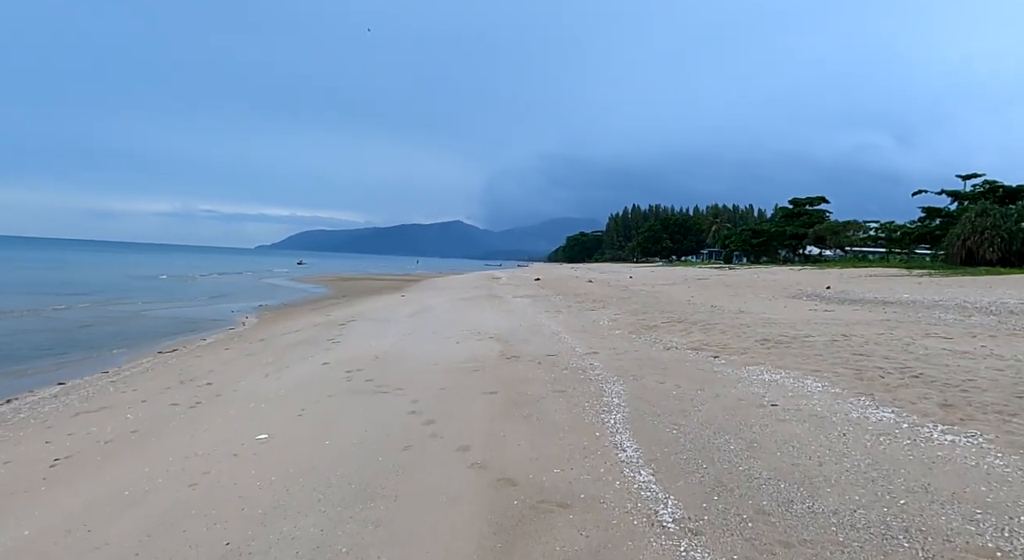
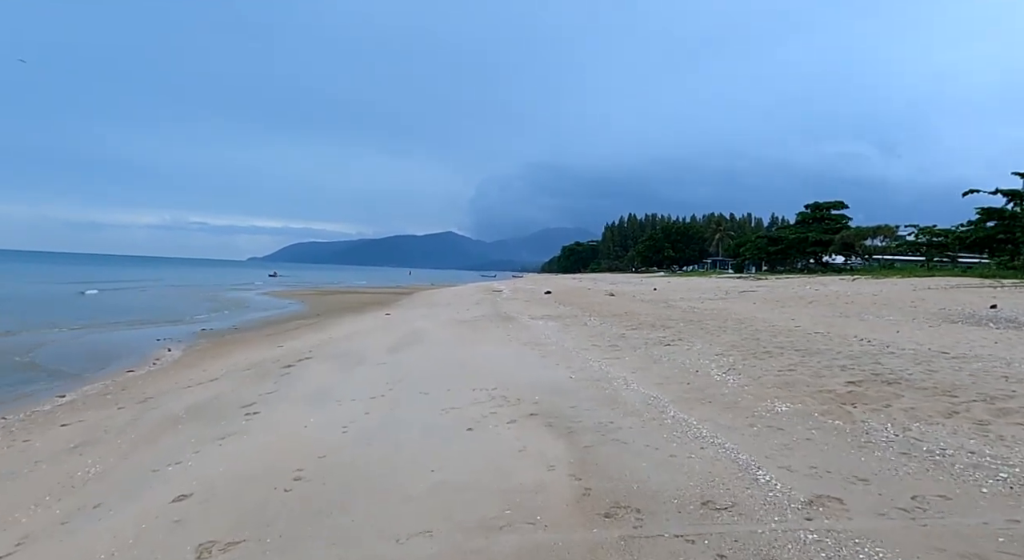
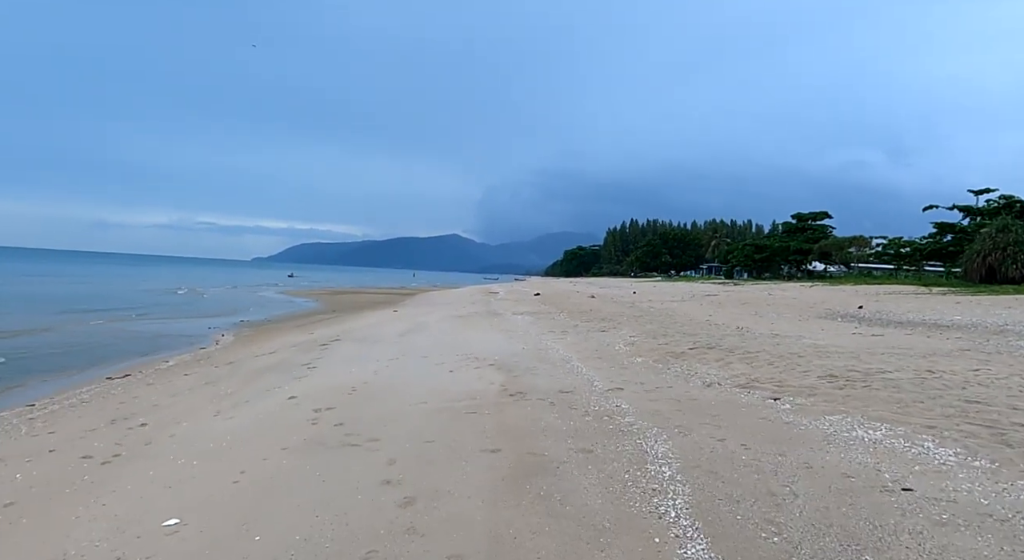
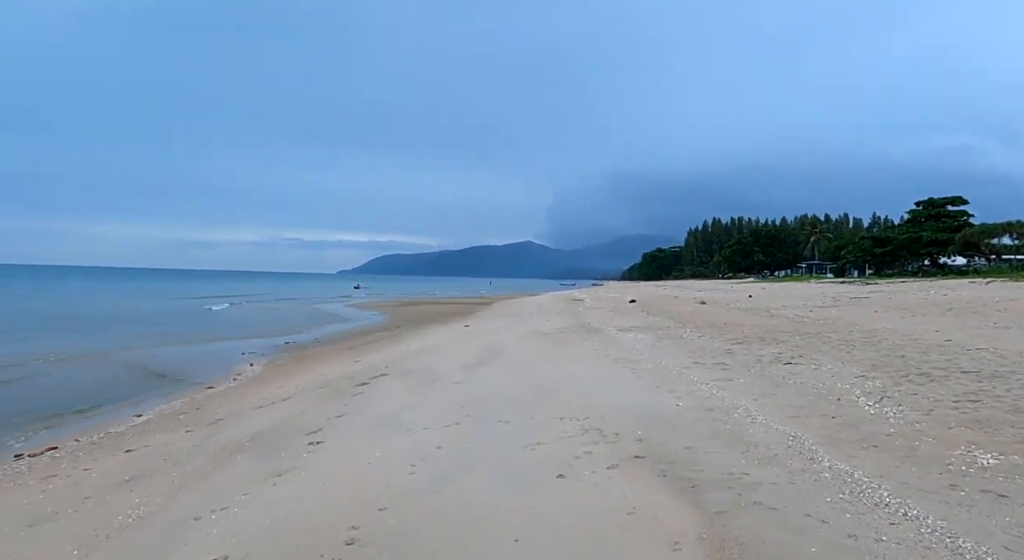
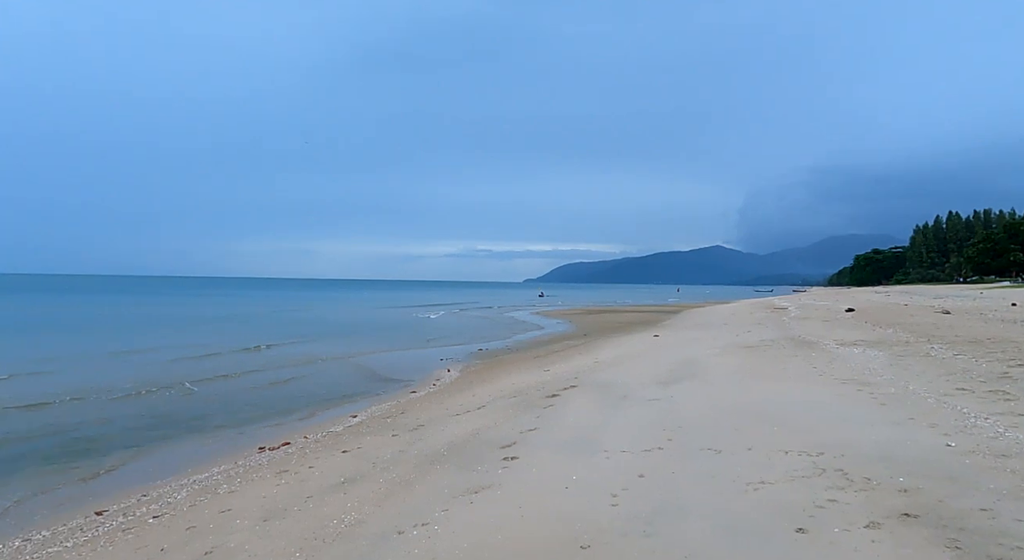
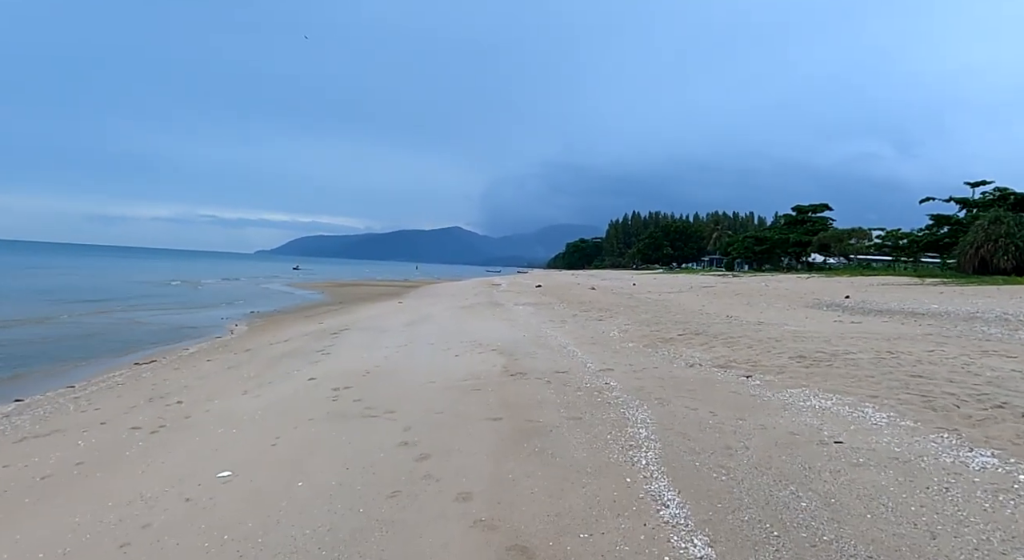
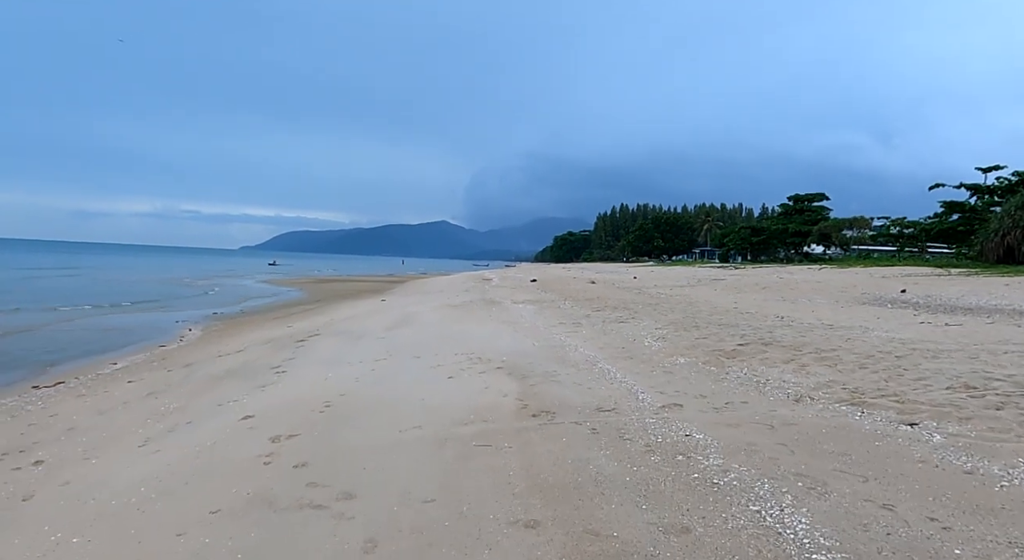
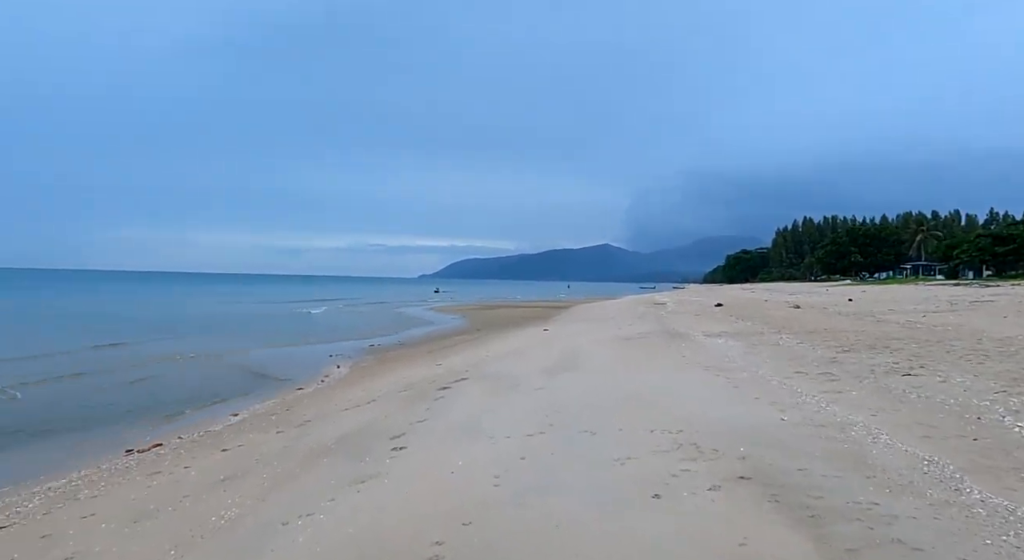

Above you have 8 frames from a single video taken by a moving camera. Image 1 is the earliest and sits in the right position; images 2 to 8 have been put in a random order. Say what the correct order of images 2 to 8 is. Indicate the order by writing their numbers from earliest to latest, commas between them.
6, 3, 7, 2, 4, 8, 5
